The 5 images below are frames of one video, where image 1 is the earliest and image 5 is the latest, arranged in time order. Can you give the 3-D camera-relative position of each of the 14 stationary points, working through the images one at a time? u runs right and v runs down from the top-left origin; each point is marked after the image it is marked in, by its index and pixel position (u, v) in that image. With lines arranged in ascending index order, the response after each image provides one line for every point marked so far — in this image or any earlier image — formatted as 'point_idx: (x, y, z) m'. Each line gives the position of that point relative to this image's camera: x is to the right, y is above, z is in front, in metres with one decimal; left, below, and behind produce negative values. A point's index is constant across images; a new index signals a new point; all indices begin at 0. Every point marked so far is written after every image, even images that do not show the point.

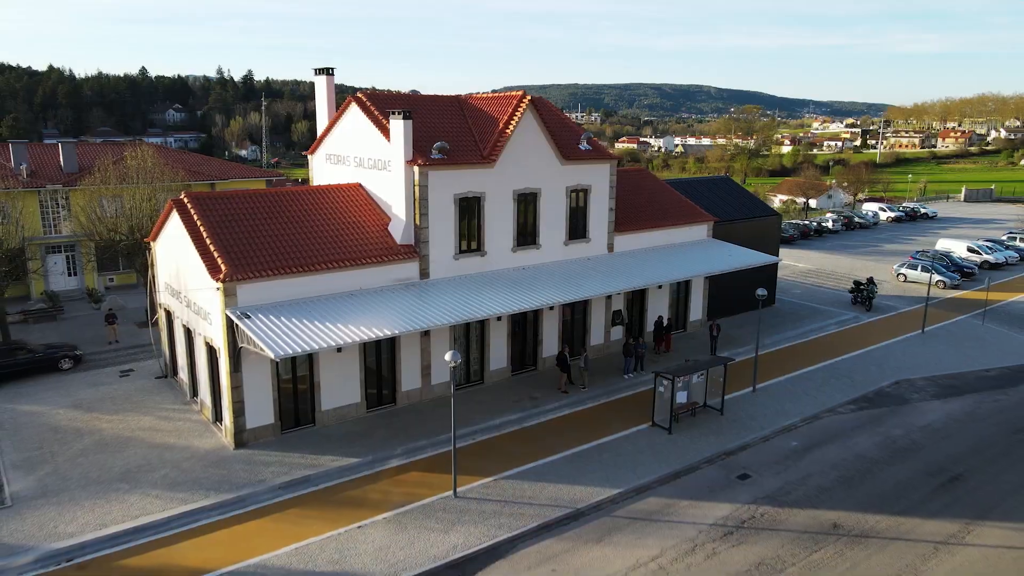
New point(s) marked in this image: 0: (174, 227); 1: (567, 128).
0: (-8.4, +1.5, +14.7) m
1: (+1.7, +4.9, +18.0) m
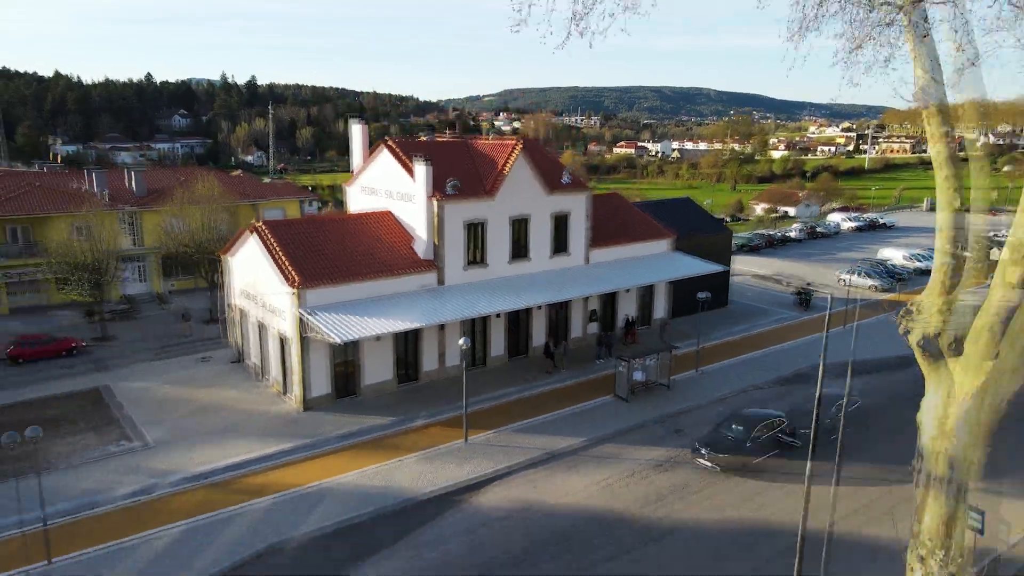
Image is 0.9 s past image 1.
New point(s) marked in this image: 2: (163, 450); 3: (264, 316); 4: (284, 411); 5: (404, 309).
0: (-8.5, +1.3, +19.3) m
1: (+1.5, +4.7, +22.6) m
2: (-9.3, -4.3, +15.6) m
3: (-8.0, -0.9, +19.2) m
4: (-6.9, -3.7, +17.8) m
5: (-3.3, -0.6, +18.3) m
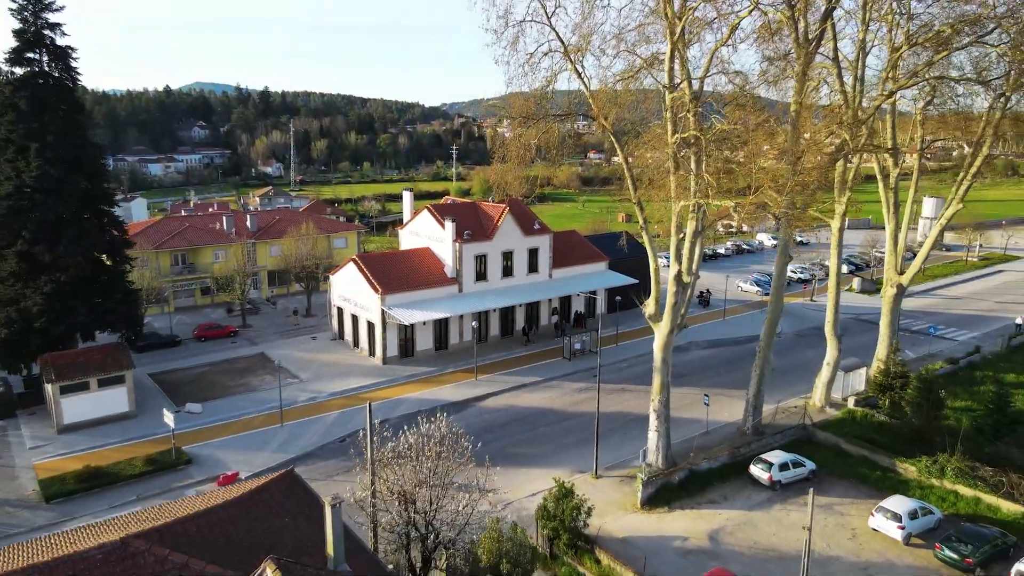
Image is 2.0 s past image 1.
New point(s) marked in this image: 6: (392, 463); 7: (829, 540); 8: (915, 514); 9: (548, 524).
0: (-9.0, +1.0, +32.7) m
1: (+1.0, +4.4, +35.9) m
2: (-9.8, -4.7, +29.0) m
3: (-8.6, -1.2, +32.6) m
4: (-7.5, -4.0, +31.2) m
5: (-3.9, -1.0, +31.7) m
6: (-3.1, -4.4, +15.2) m
7: (+9.4, -7.4, +17.4) m
8: (+11.9, -6.7, +17.4) m
9: (+1.0, -6.7, +16.7) m
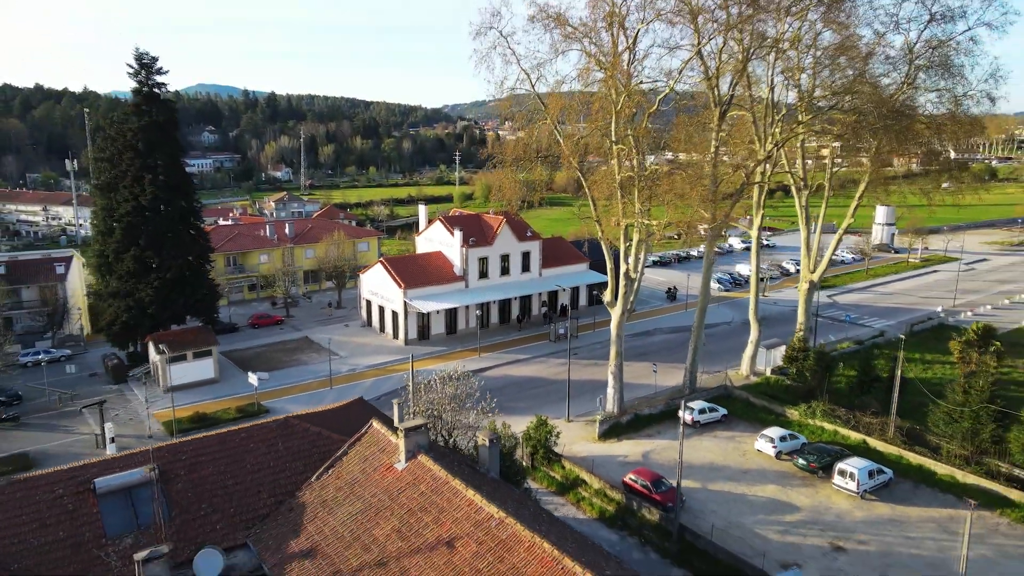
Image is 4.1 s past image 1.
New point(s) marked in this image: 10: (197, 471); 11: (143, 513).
0: (-9.3, +1.2, +40.5) m
1: (+0.8, +4.6, +43.7) m
2: (-10.1, -4.4, +36.8) m
3: (-8.8, -1.0, +40.4) m
4: (-7.7, -3.8, +39.0) m
5: (-4.1, -0.7, +39.4) m
6: (-3.4, -4.2, +22.9) m
7: (+9.1, -7.1, +25.1) m
8: (+11.6, -6.4, +25.1) m
9: (+0.7, -6.4, +24.4) m
10: (-8.3, -4.8, +15.5) m
11: (-9.1, -5.5, +14.5) m
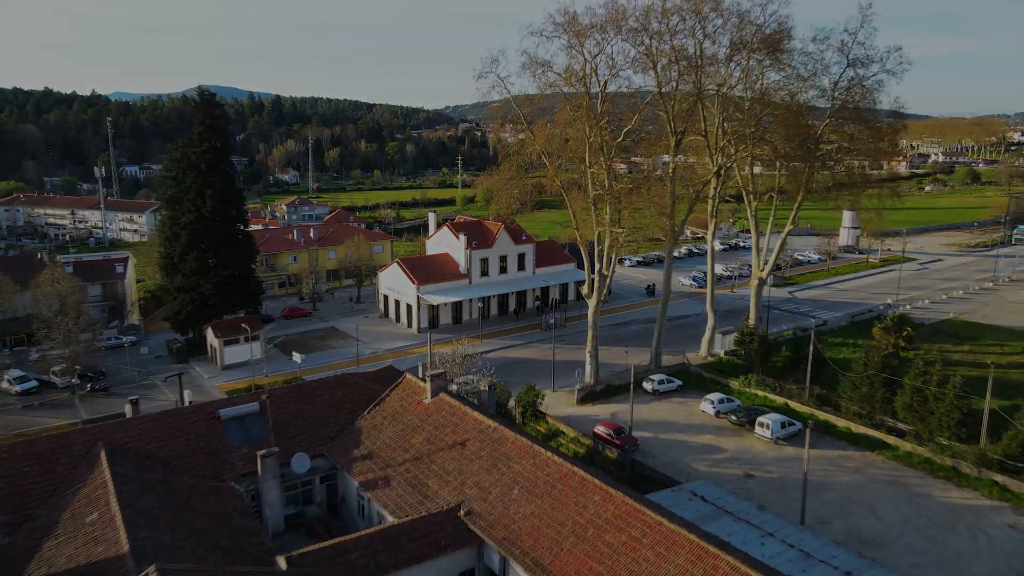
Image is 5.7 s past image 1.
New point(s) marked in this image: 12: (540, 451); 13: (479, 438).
0: (-9.5, +1.5, +47.2) m
1: (+0.6, +4.9, +50.4) m
2: (-10.3, -4.1, +43.5) m
3: (-9.0, -0.7, +47.1) m
4: (-7.9, -3.5, +45.7) m
5: (-4.4, -0.4, +46.2) m
6: (-3.7, -3.9, +29.6) m
7: (+8.8, -6.8, +31.8) m
8: (+11.3, -6.1, +31.7) m
9: (+0.5, -6.1, +31.1) m
10: (-8.6, -4.5, +22.3) m
11: (-9.4, -5.2, +21.2) m
12: (+0.8, -4.9, +17.7) m
13: (-1.1, -4.9, +19.0) m
